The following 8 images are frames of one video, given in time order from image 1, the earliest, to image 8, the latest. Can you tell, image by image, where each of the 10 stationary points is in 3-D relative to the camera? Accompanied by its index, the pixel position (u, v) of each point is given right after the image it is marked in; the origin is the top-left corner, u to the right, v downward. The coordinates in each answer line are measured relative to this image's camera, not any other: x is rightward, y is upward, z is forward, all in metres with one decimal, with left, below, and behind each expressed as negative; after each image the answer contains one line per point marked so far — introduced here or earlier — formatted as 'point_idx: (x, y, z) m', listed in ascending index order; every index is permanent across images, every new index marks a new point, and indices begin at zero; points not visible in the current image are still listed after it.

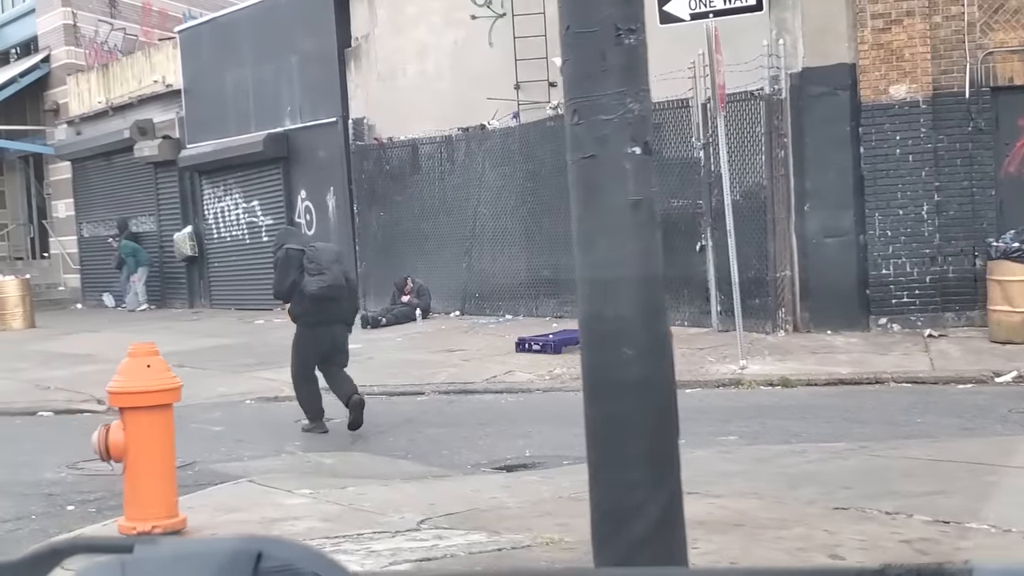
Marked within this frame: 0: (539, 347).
0: (+0.2, -0.5, +11.0) m
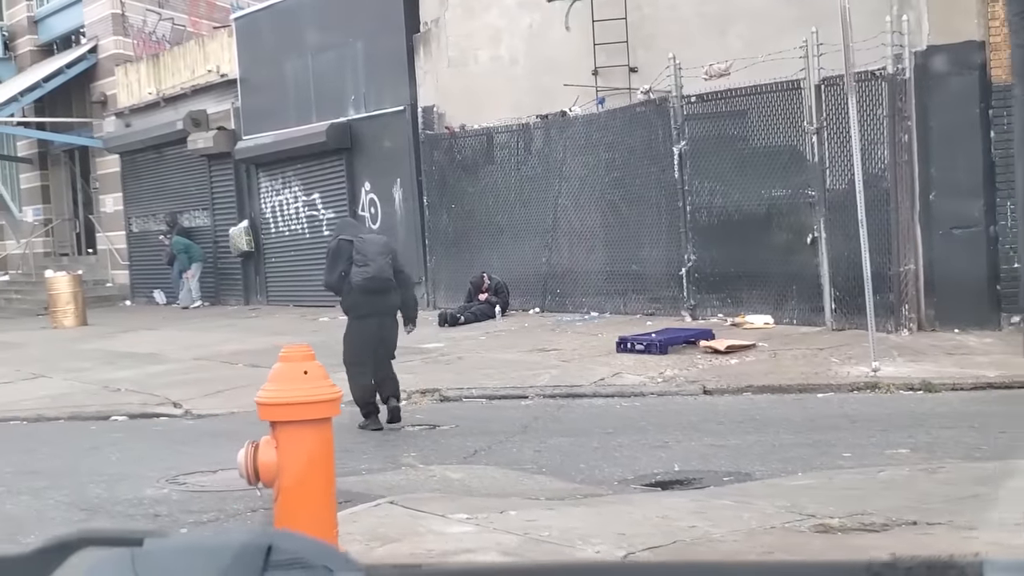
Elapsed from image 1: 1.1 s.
0: (+1.1, -0.5, +10.2) m
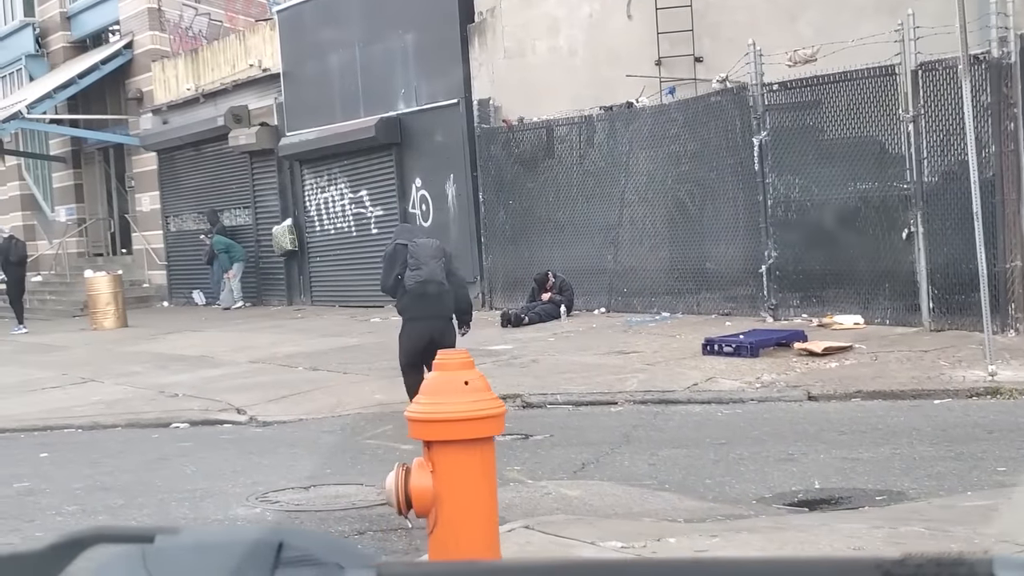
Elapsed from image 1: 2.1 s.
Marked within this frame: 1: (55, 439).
0: (+1.7, -0.5, +9.6) m
1: (-3.0, -1.0, +8.3) m
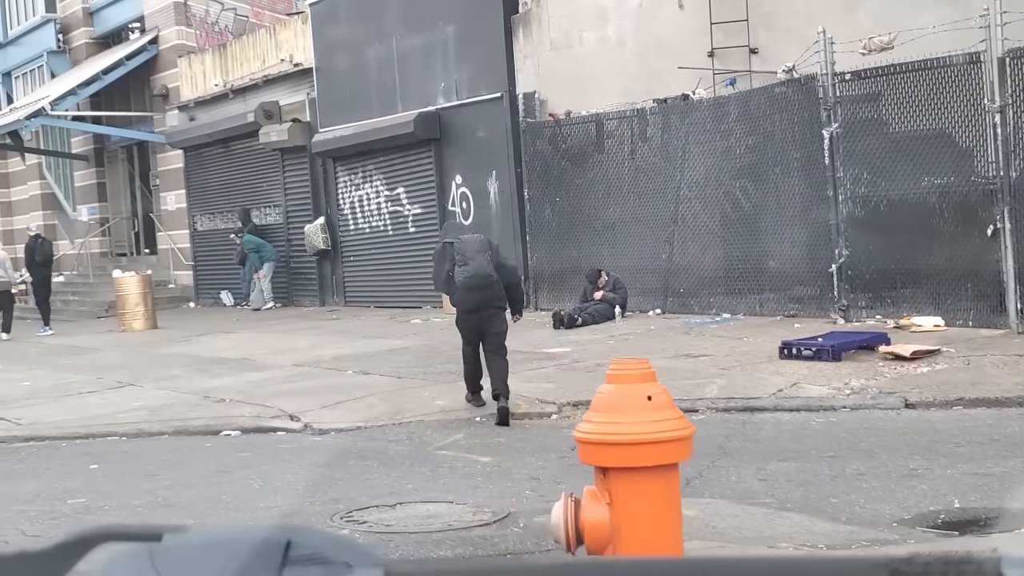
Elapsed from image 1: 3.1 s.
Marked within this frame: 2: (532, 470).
0: (+2.2, -0.5, +9.1) m
1: (-2.6, -1.0, +7.8) m
2: (+0.1, -0.9, +6.2) m
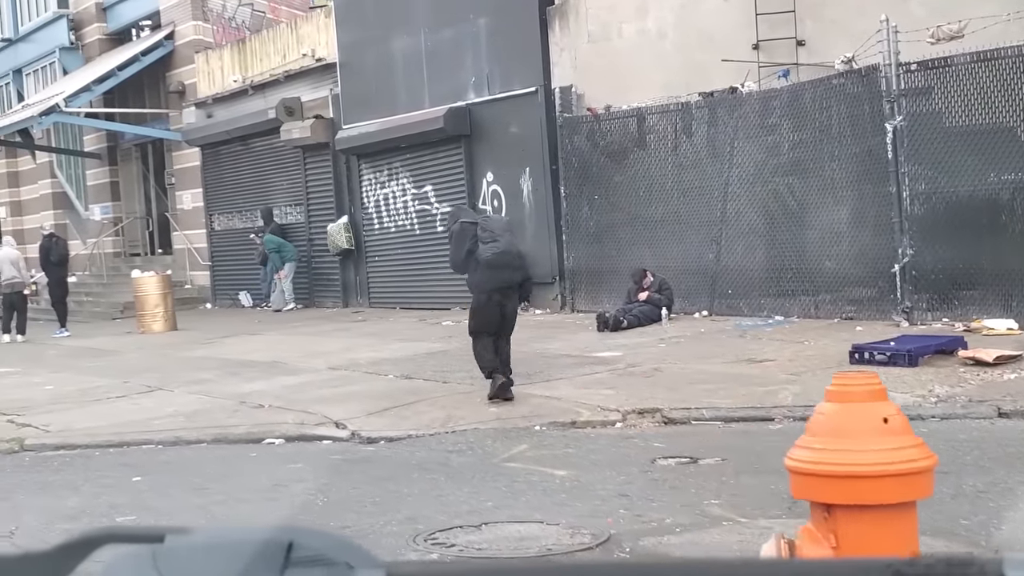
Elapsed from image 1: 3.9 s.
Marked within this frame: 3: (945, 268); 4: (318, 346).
0: (+2.6, -0.5, +8.6) m
1: (-2.2, -1.0, +7.4) m
2: (+0.5, -0.9, +5.7) m
3: (+3.5, +0.2, +10.3) m
4: (-2.0, -0.6, +12.8) m
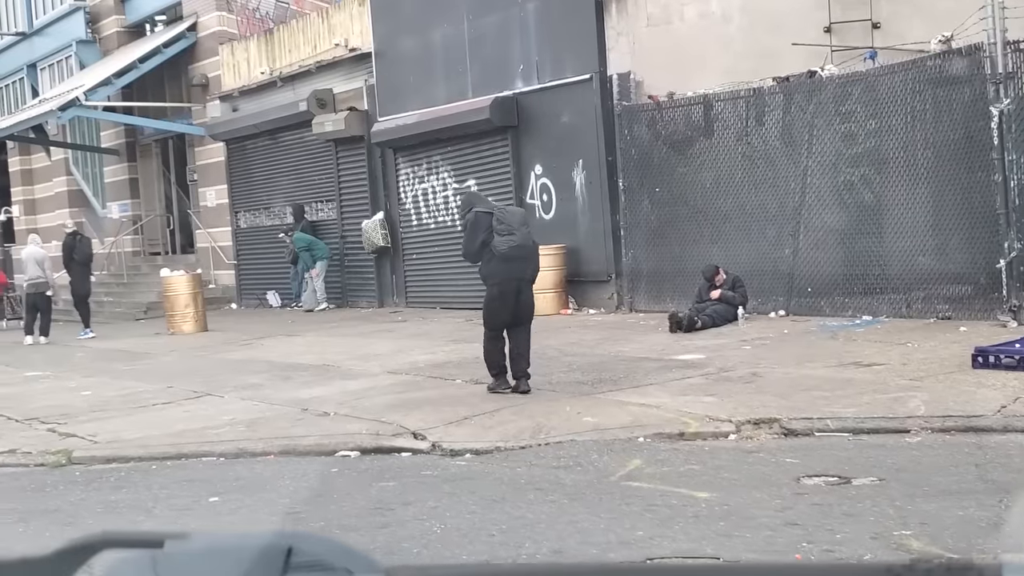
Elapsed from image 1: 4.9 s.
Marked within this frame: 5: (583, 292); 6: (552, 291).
0: (+3.1, -0.5, +7.8) m
1: (-1.6, -1.0, +6.6) m
2: (+1.0, -0.9, +5.0) m
3: (+4.1, +0.2, +9.6) m
4: (-1.4, -0.6, +12.1) m
5: (+0.8, -0.1, +14.3) m
6: (+0.4, 0.0, +14.1) m
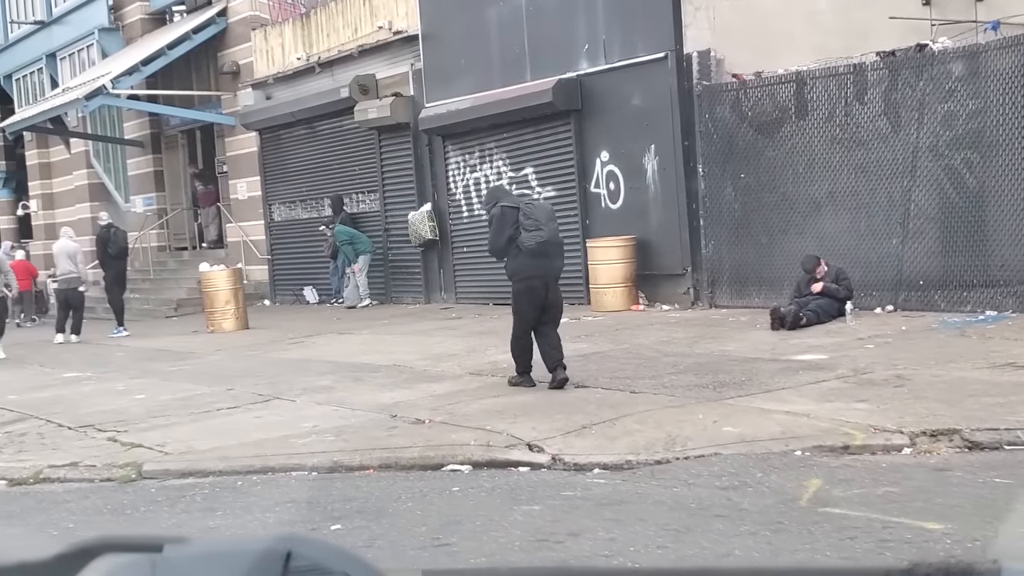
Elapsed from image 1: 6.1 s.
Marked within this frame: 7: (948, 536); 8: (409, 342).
0: (+3.8, -0.4, +6.9) m
1: (-0.9, -0.9, +5.7) m
2: (+1.7, -0.8, +4.1) m
3: (+4.8, +0.2, +8.6) m
4: (-0.7, -0.5, +11.2) m
5: (+1.5, 0.0, +13.4) m
6: (+1.2, 0.0, +13.2) m
7: (+1.5, -0.8, +4.2) m
8: (-0.9, -0.5, +11.9) m
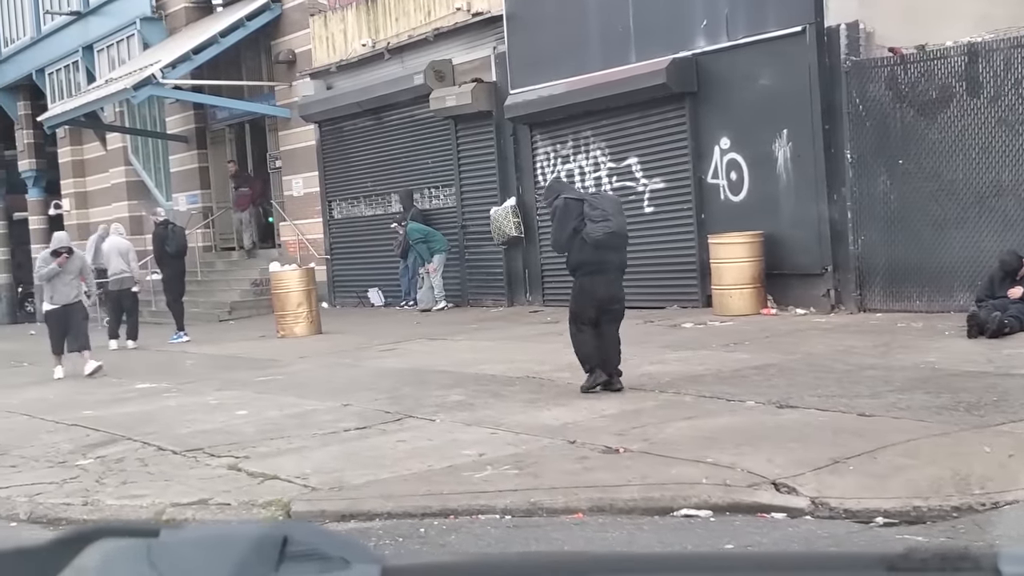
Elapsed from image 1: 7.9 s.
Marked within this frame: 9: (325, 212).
0: (+4.9, -0.4, +5.5) m
1: (+0.1, -0.9, +4.4) m
2: (+2.7, -0.8, +2.7) m
3: (+5.9, +0.2, +7.2) m
4: (+0.4, -0.5, +9.8) m
5: (+2.6, 0.0, +12.1) m
6: (+2.3, 0.0, +11.9) m
7: (+2.5, -0.8, +2.9) m
8: (+0.1, -0.5, +10.6) m
9: (-2.9, +1.2, +19.4) m
